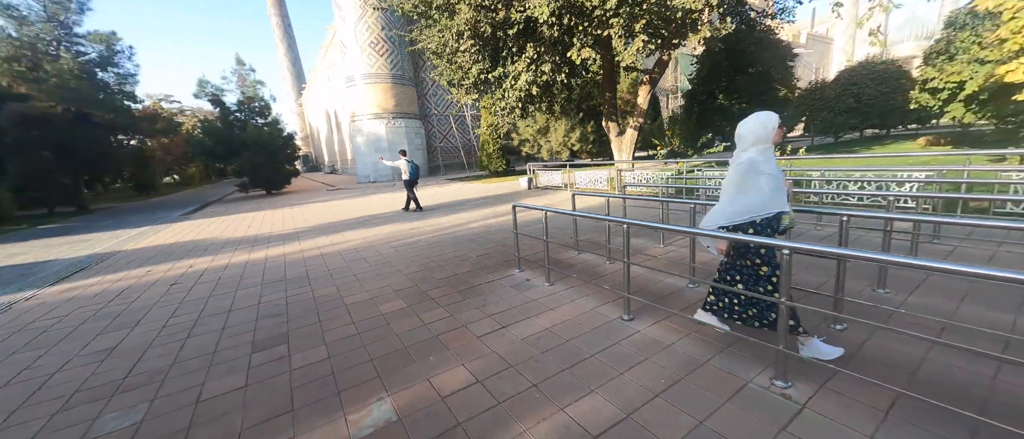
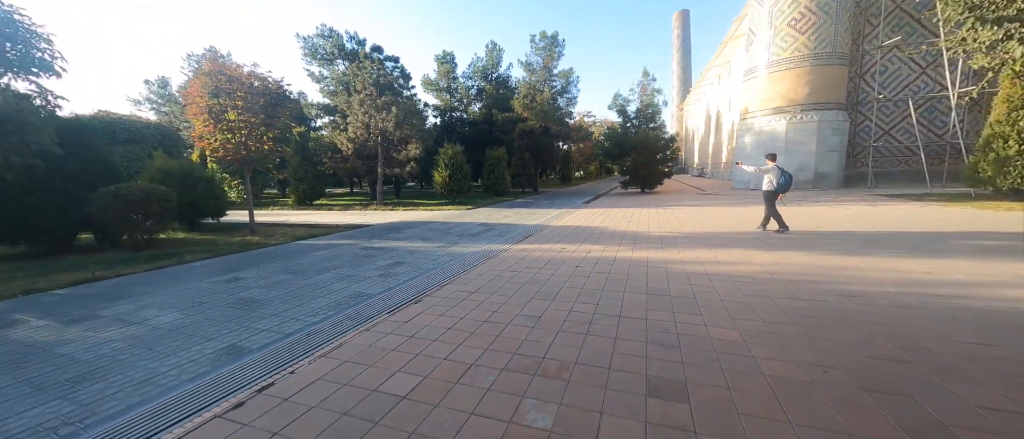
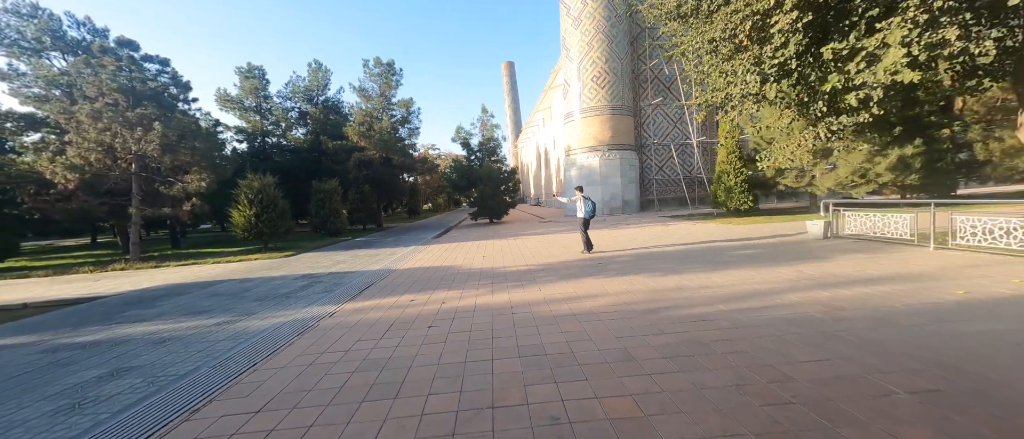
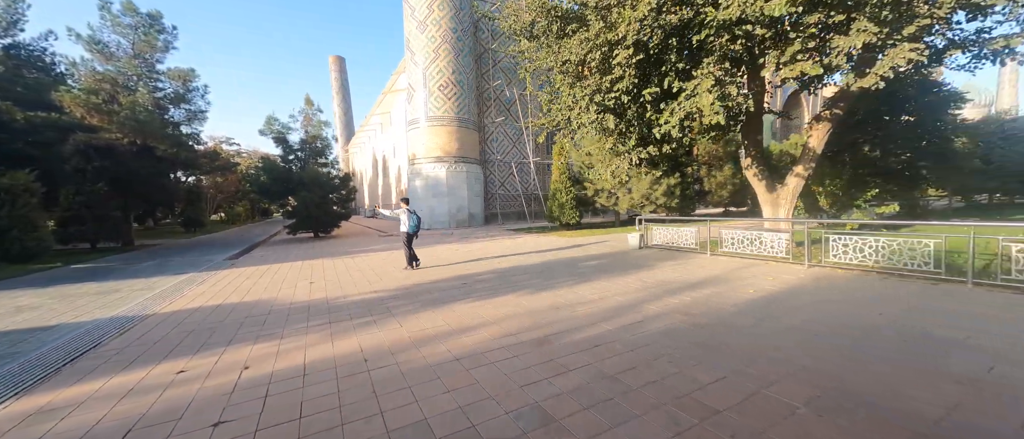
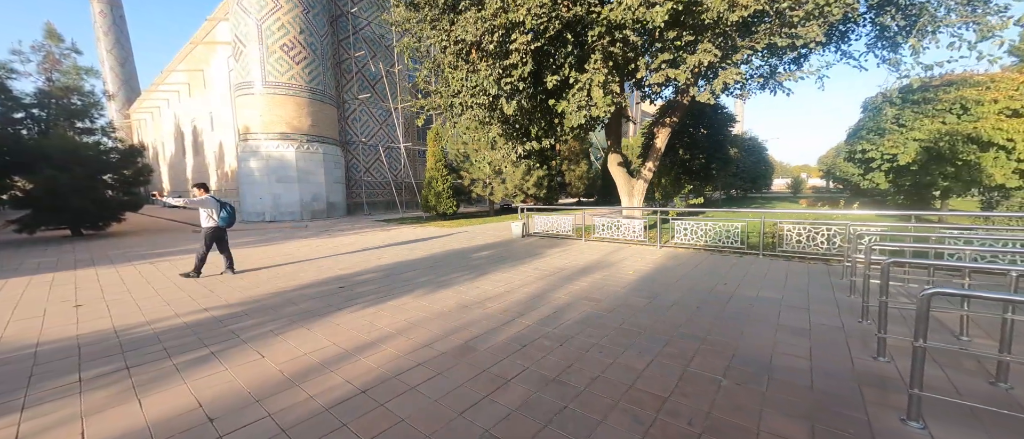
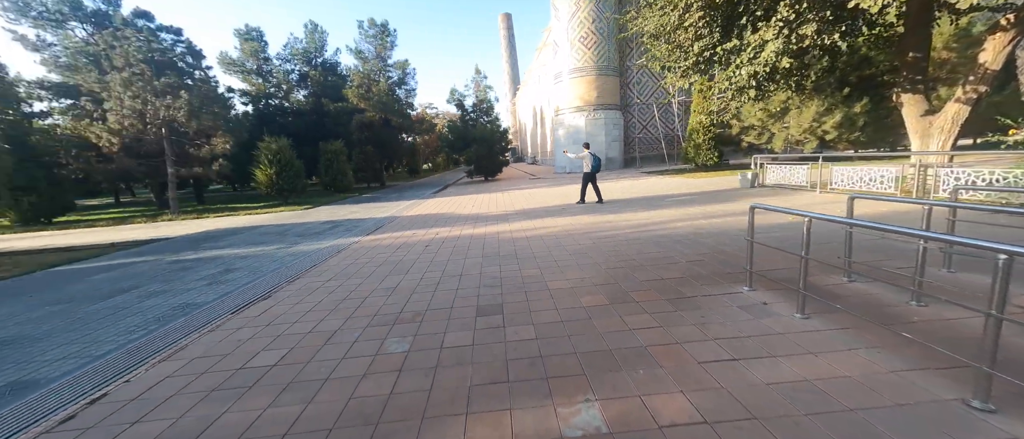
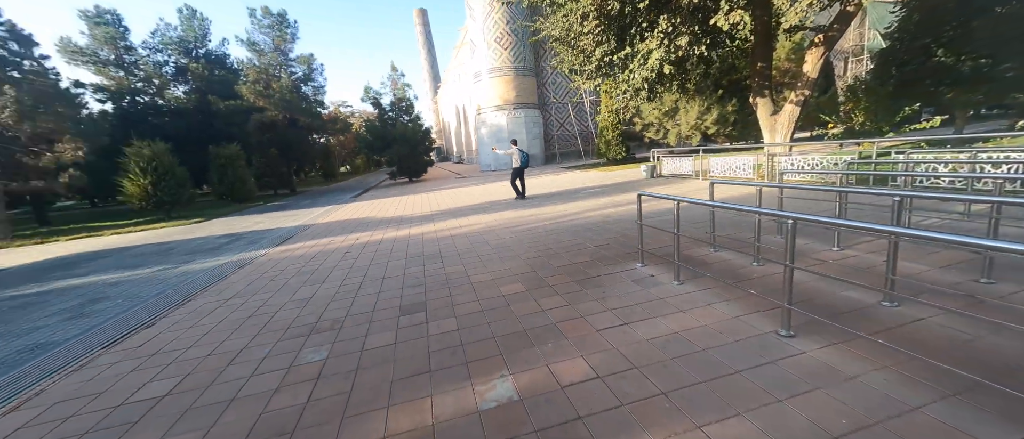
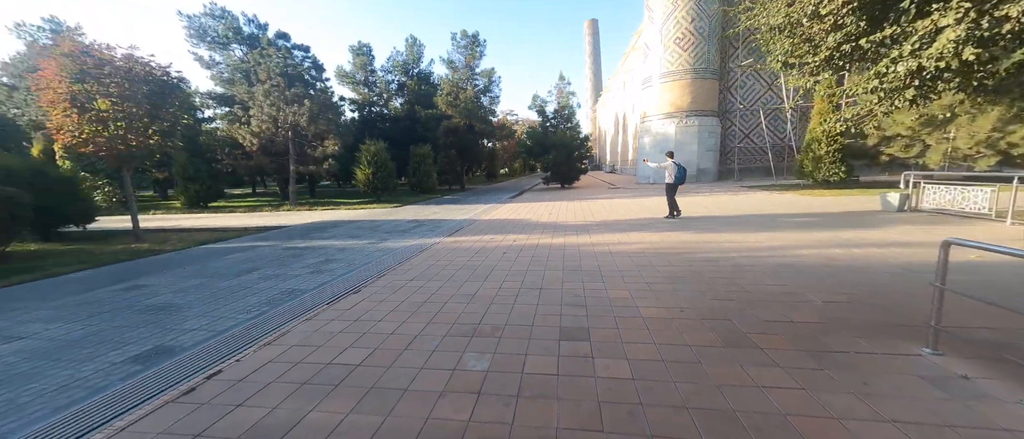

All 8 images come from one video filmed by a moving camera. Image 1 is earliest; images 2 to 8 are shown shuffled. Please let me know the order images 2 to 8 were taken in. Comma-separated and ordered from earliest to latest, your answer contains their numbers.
7, 6, 8, 2, 3, 4, 5
